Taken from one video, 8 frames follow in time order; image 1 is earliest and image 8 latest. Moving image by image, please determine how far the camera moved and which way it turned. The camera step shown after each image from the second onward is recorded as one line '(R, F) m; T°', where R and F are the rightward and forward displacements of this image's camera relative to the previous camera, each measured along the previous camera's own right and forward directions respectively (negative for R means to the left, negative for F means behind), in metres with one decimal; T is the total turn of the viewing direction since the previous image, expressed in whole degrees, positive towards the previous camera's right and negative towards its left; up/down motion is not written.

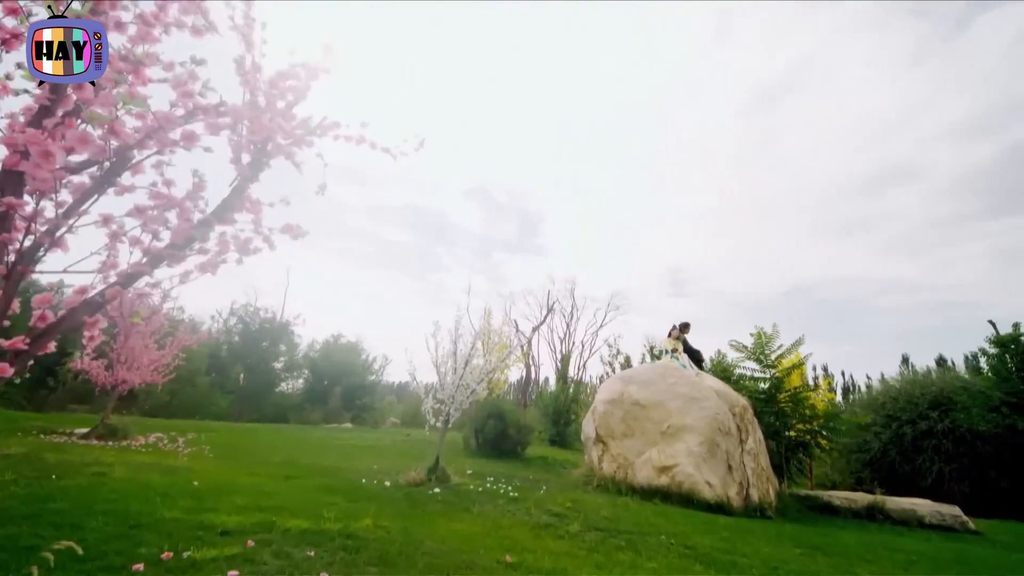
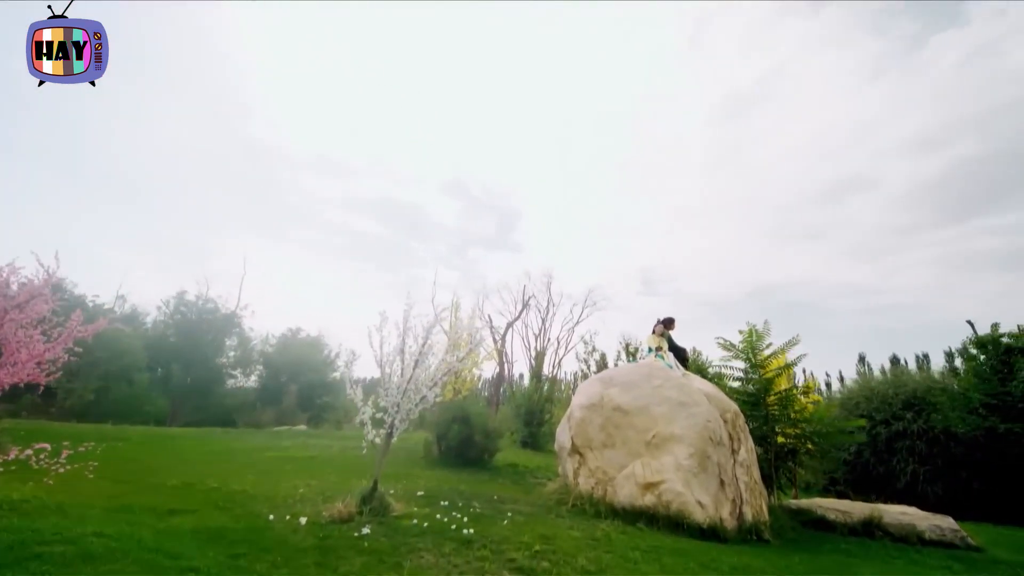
(+0.3, +1.7) m; +3°
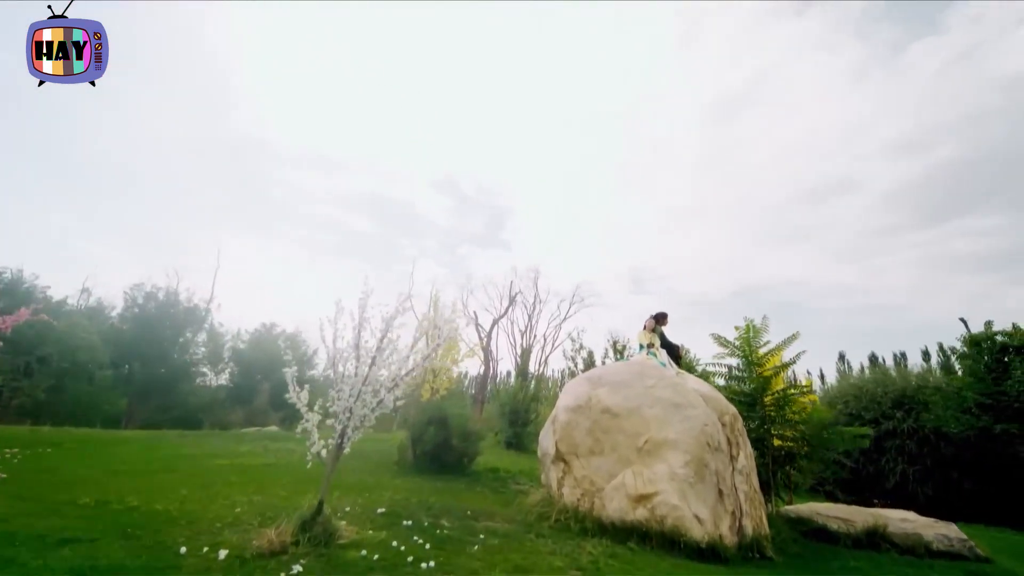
(+0.2, +1.1) m; +2°
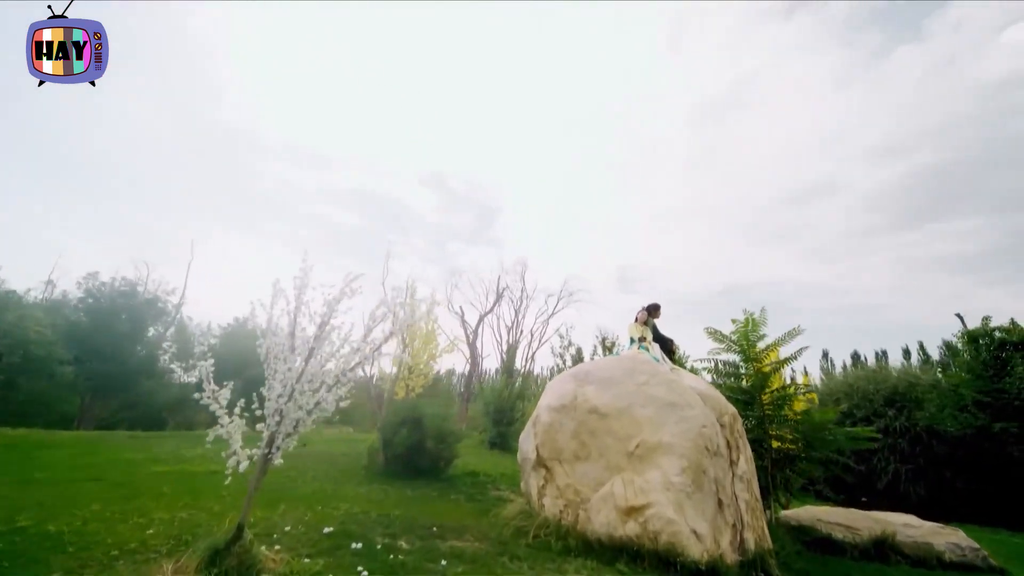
(+0.3, +1.1) m; +1°
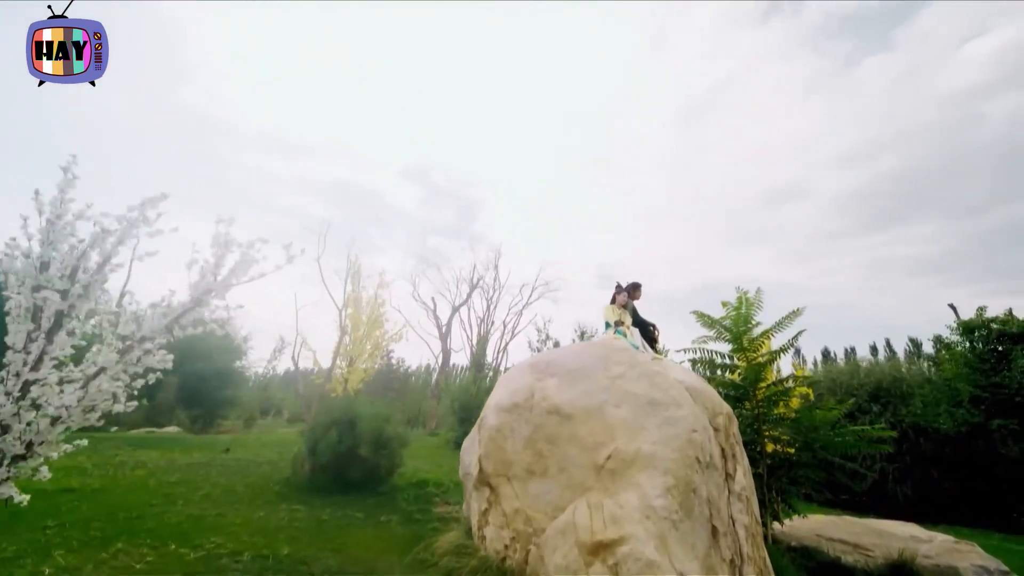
(+0.7, +2.0) m; +3°
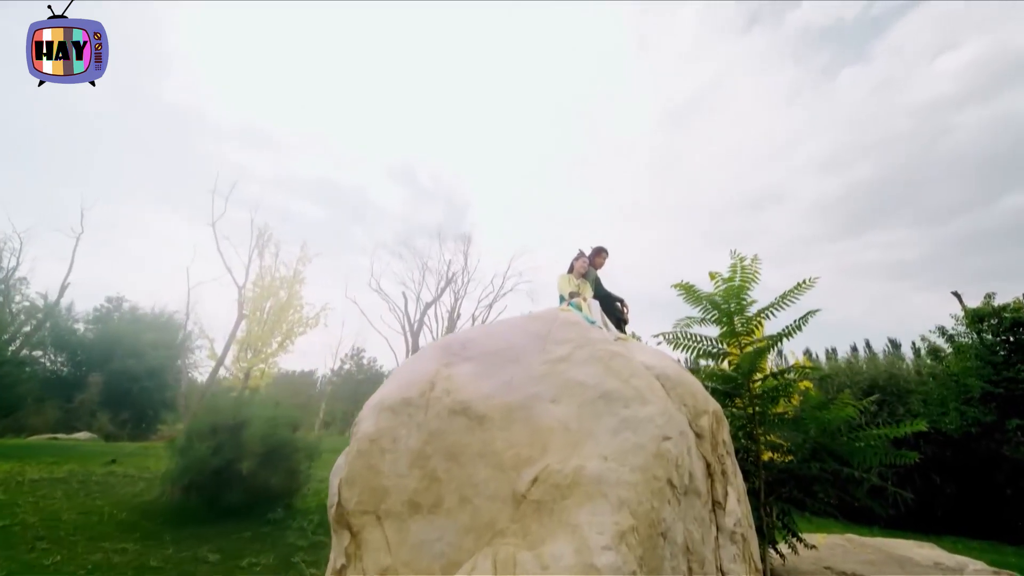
(+1.1, +2.2) m; +2°
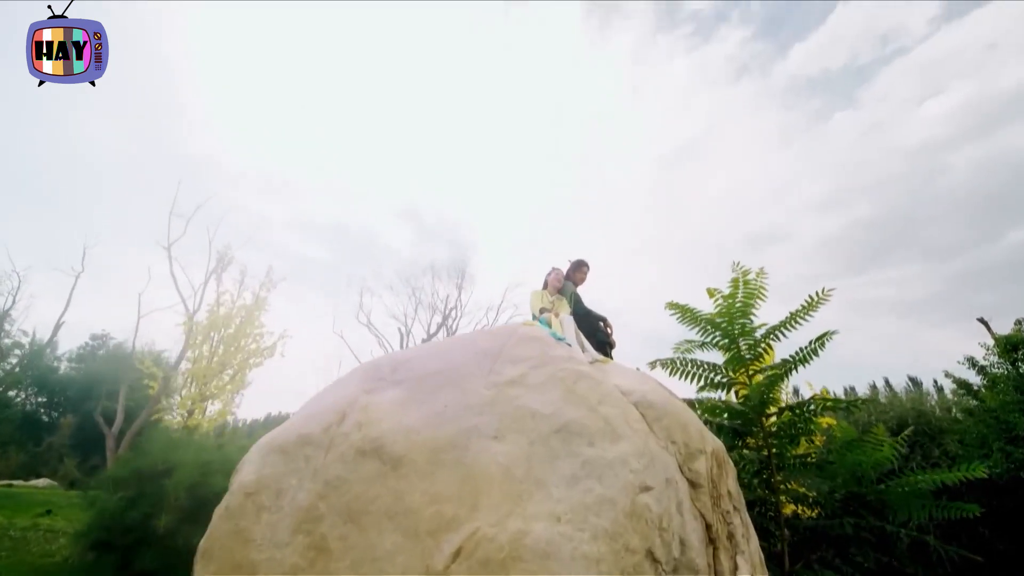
(+0.6, +1.0) m; -1°
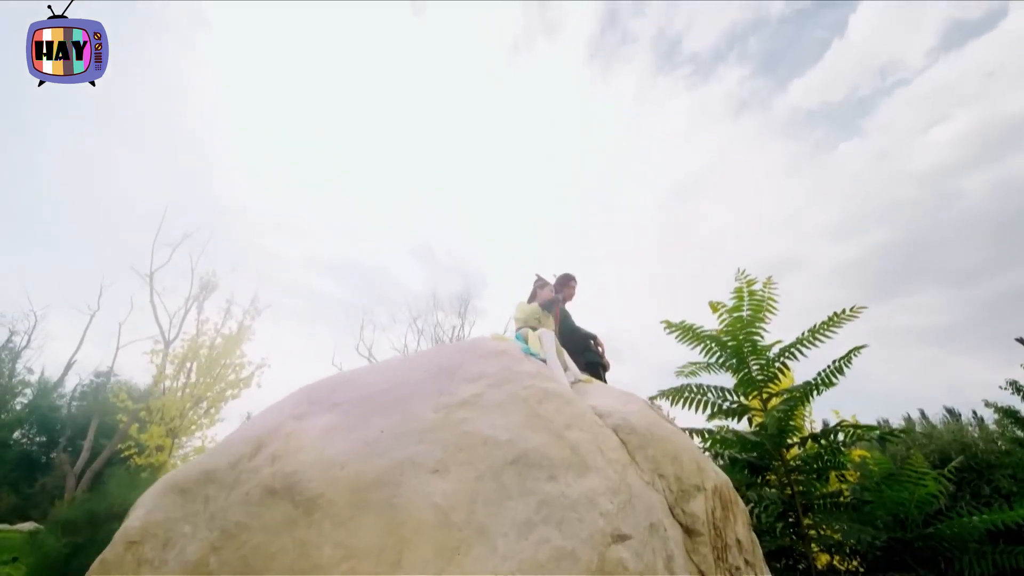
(+0.5, +0.6) m; -2°
